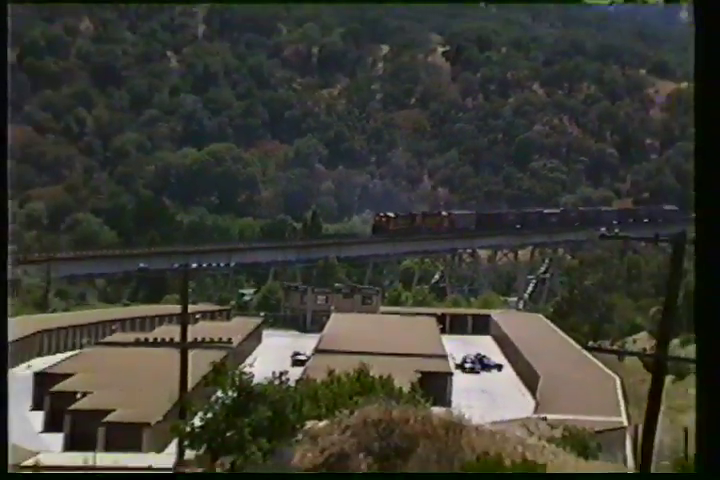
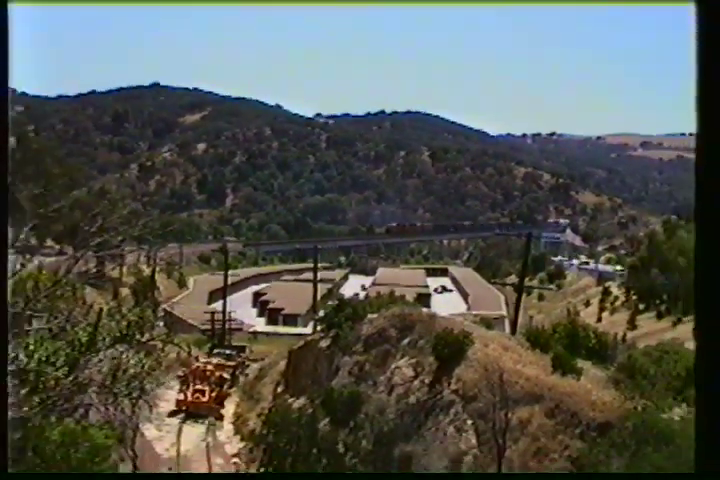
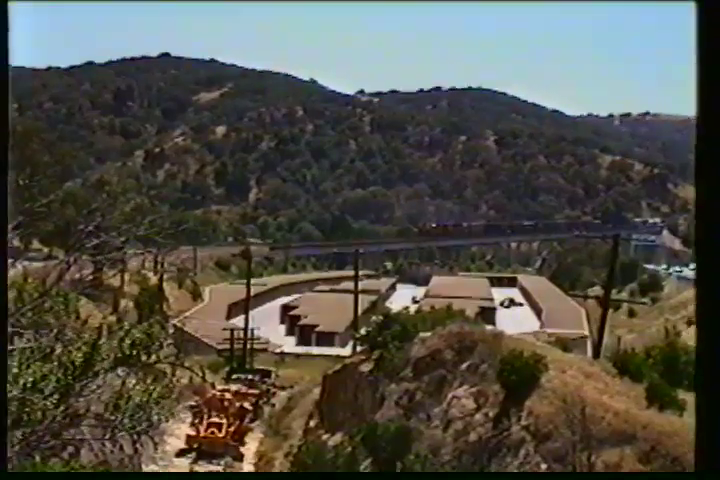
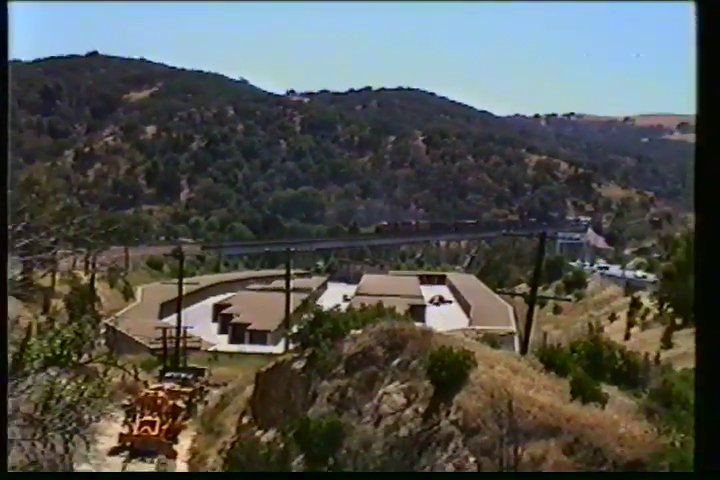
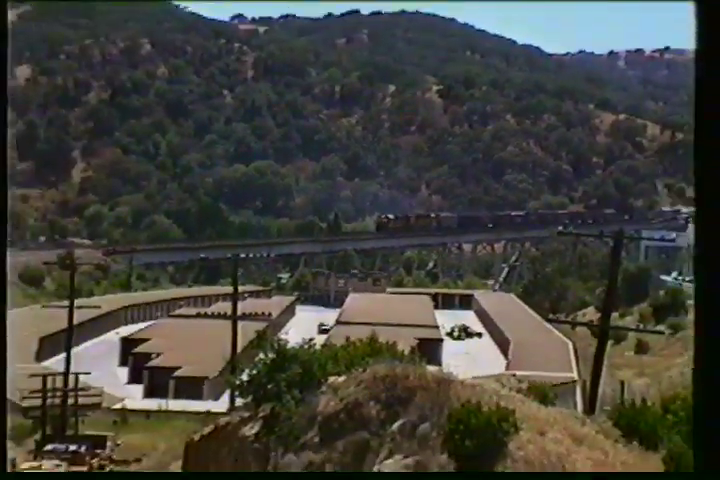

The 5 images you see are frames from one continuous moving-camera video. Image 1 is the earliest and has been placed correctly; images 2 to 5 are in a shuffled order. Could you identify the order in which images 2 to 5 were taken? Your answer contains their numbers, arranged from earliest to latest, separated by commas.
5, 4, 2, 3
